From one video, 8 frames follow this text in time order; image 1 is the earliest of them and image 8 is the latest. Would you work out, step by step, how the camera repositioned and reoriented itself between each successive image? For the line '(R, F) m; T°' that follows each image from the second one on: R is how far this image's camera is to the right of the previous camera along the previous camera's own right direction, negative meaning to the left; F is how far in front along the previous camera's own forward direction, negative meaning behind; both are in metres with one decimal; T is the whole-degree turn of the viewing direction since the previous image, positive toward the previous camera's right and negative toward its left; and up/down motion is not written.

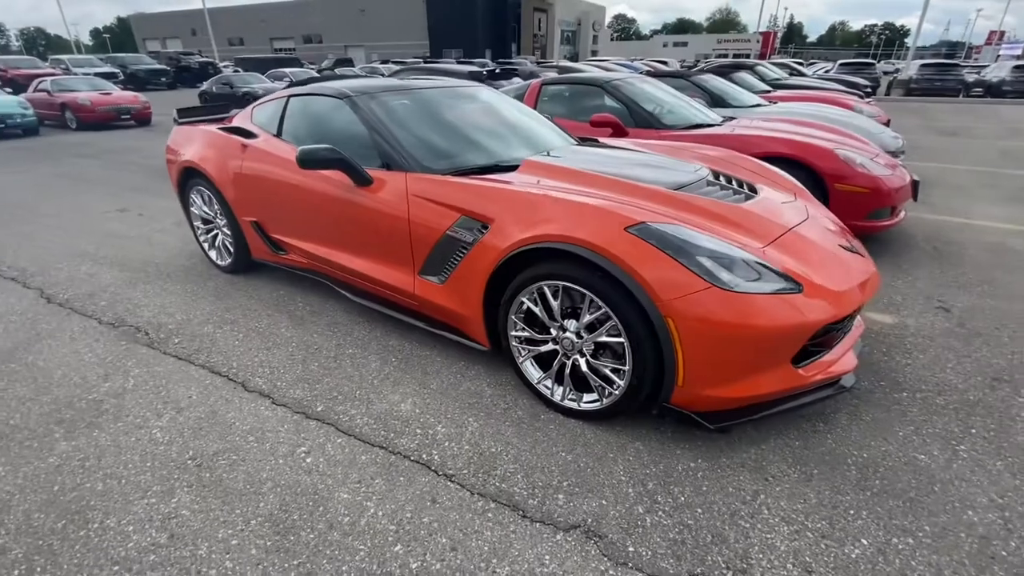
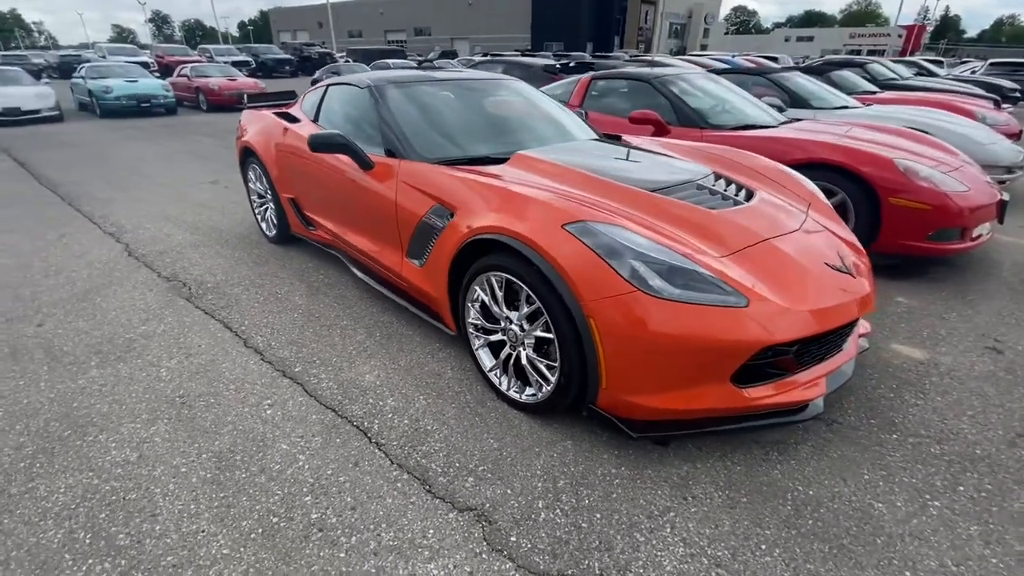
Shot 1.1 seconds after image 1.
(+0.6, 0.0) m; -10°
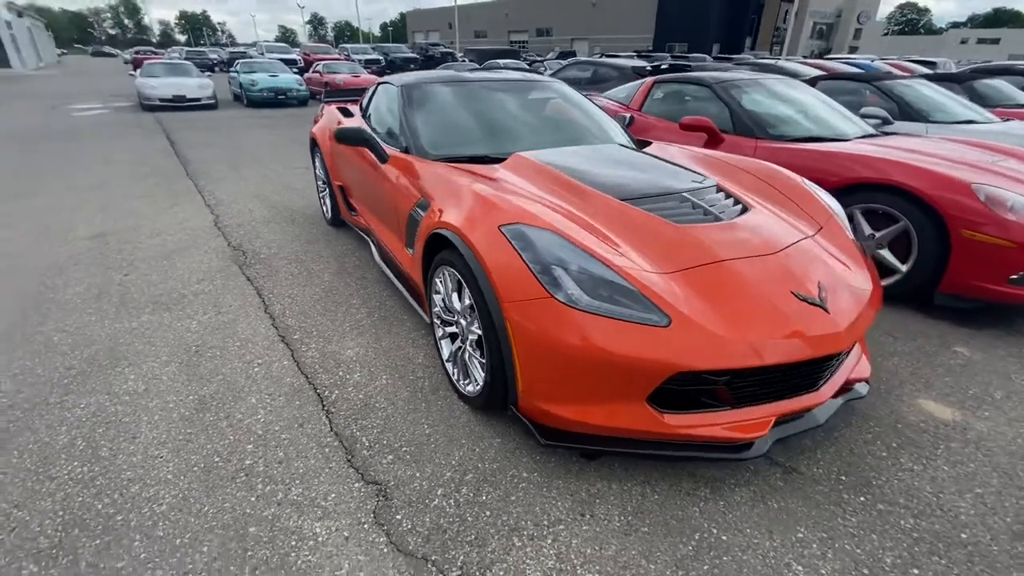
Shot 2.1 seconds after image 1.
(+0.7, 0.0) m; -12°
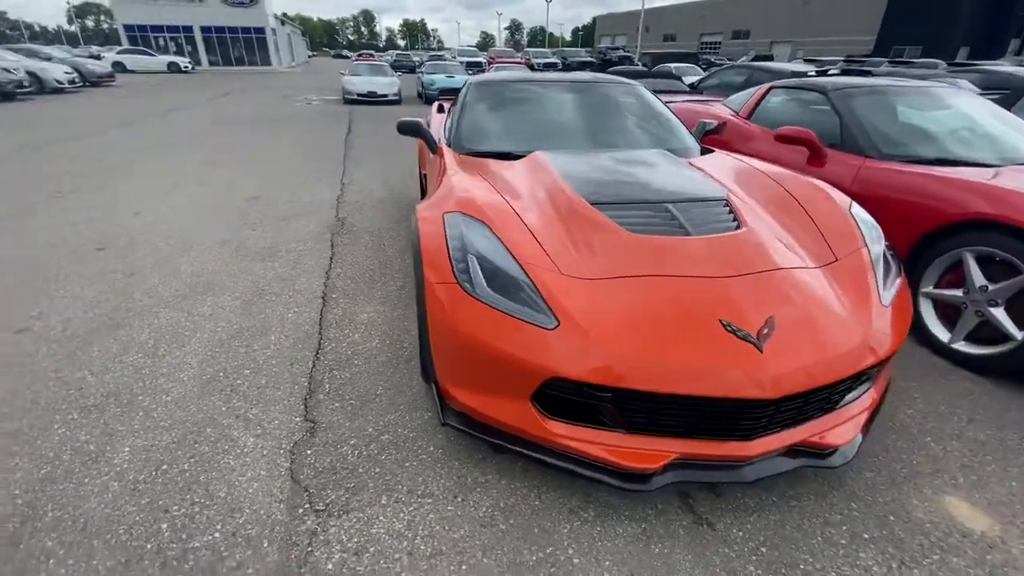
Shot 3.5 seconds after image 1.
(+0.9, +0.1) m; -18°
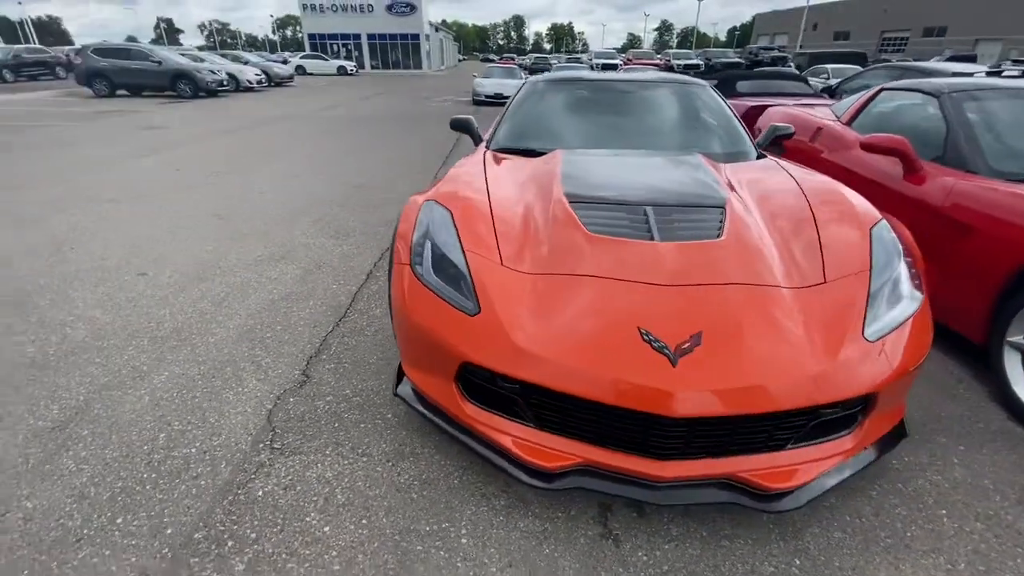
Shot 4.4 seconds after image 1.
(+0.7, 0.0) m; -14°
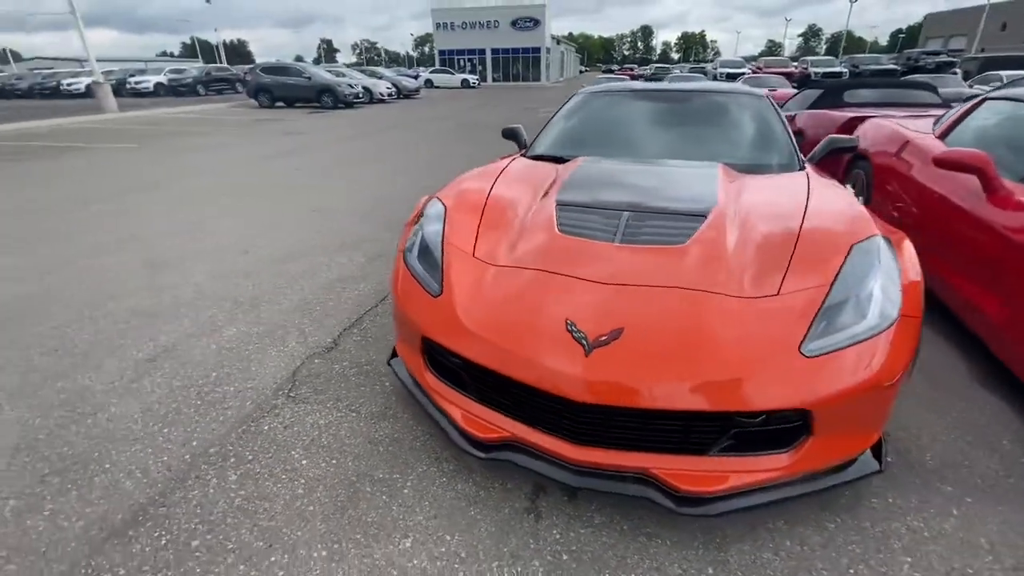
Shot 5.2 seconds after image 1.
(+0.6, -0.1) m; -13°
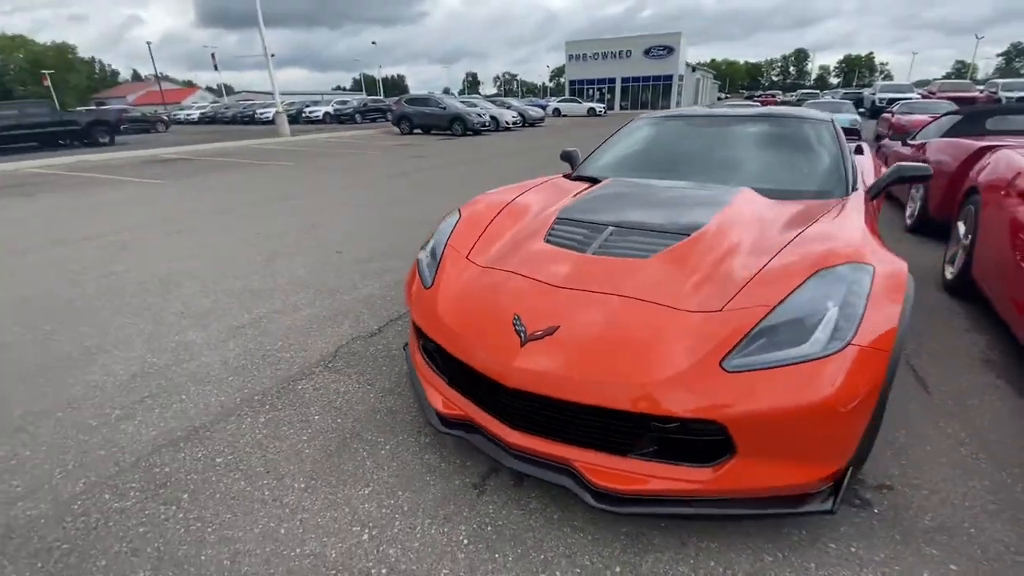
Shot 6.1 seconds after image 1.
(+0.6, -0.2) m; -14°
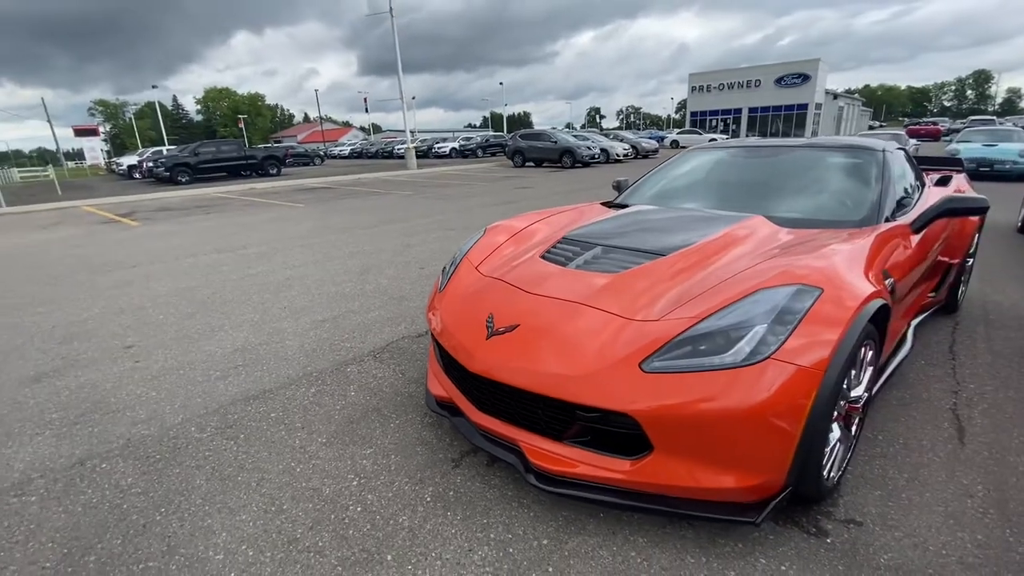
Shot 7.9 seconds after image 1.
(+0.6, -0.3) m; -14°
